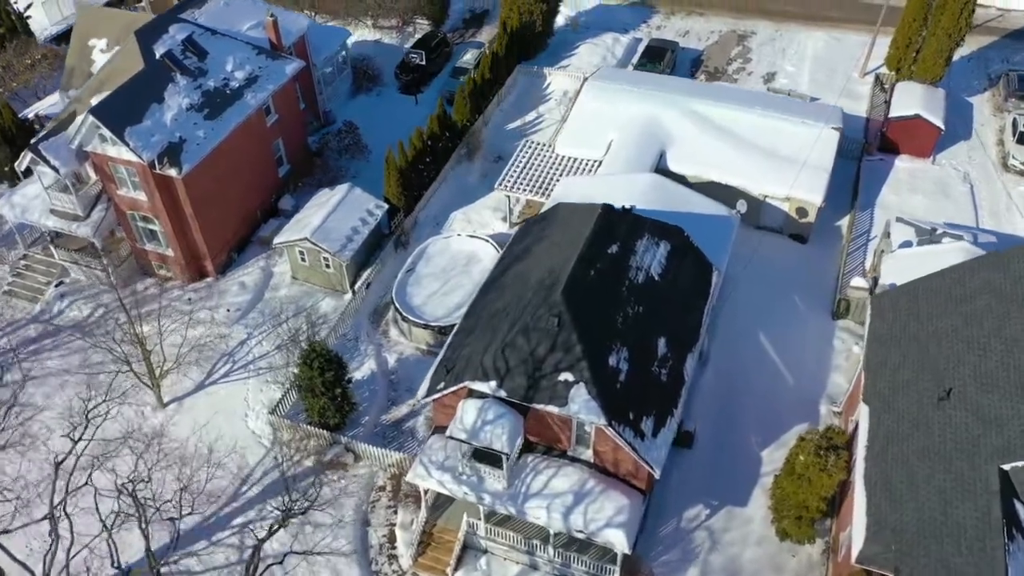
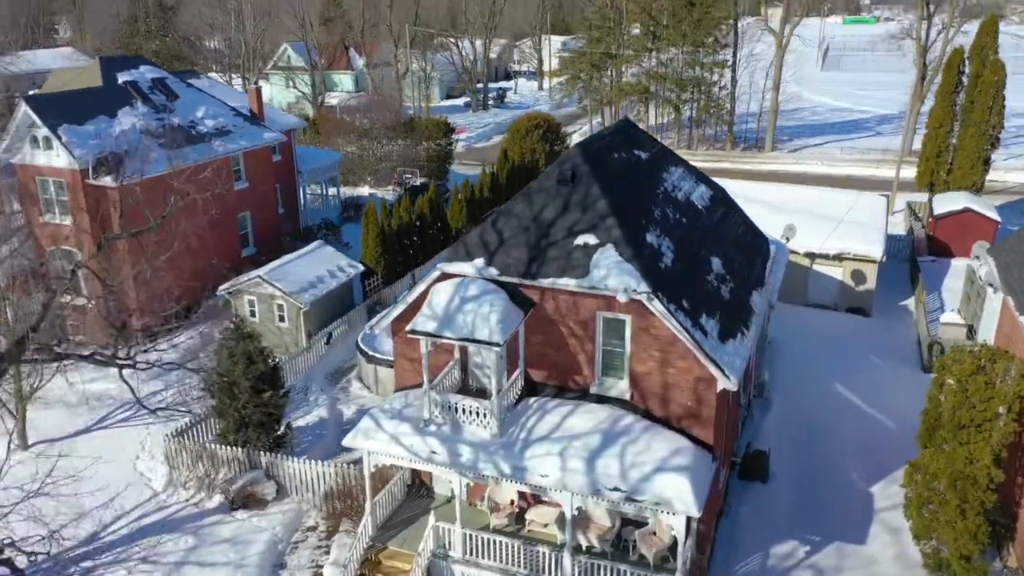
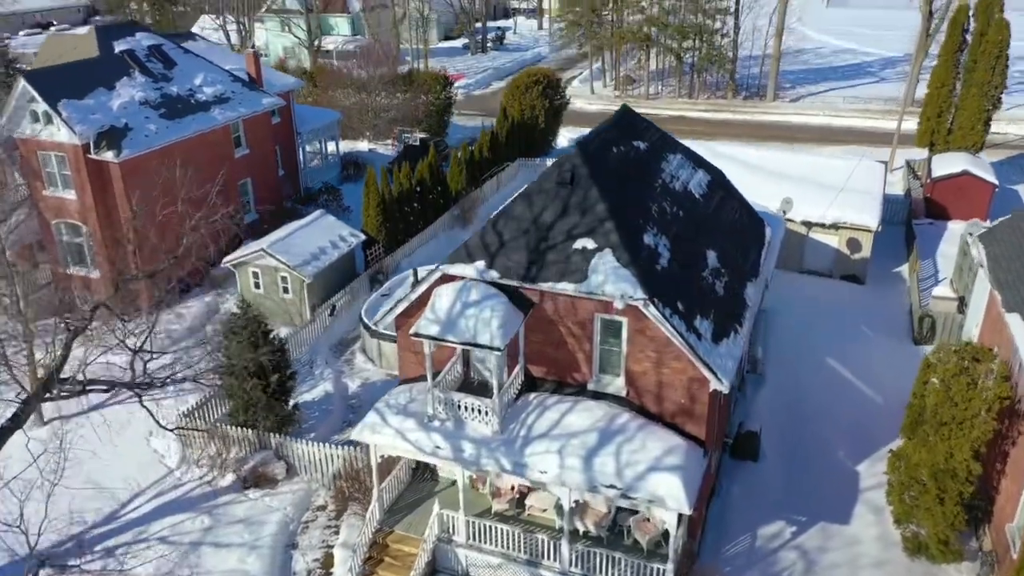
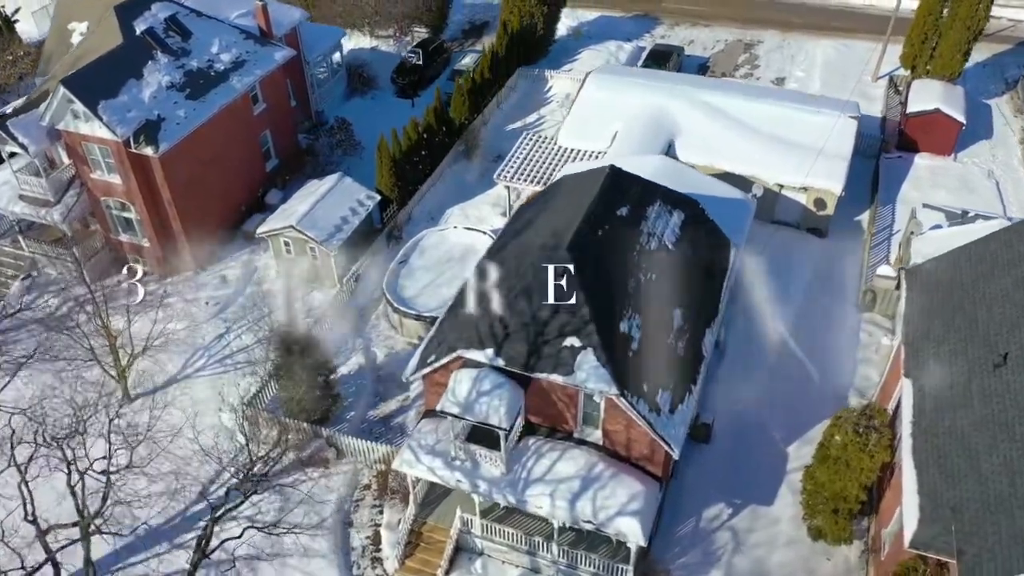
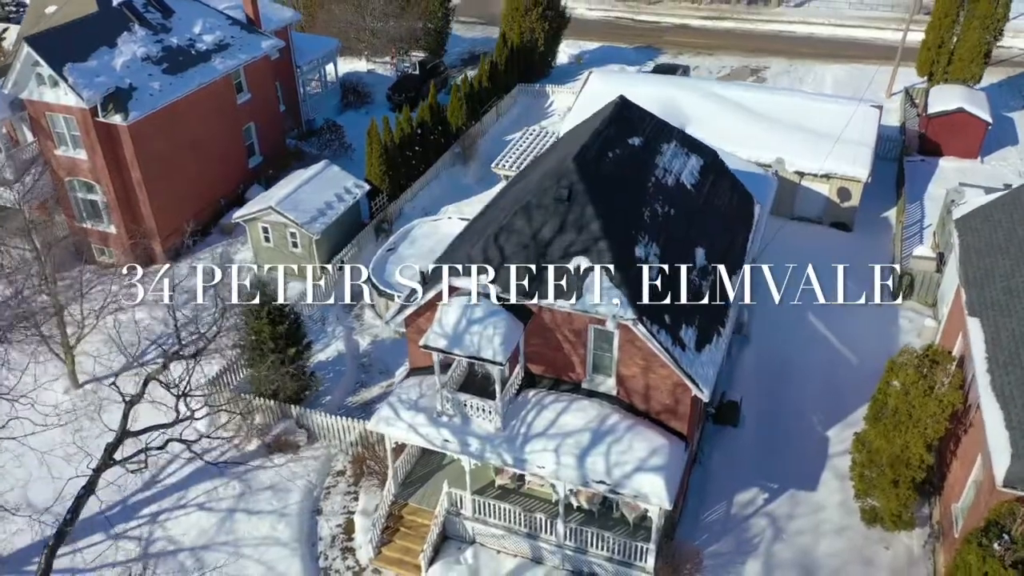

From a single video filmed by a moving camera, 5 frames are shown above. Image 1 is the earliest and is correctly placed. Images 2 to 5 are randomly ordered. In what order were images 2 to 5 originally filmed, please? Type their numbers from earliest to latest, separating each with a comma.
4, 5, 3, 2
